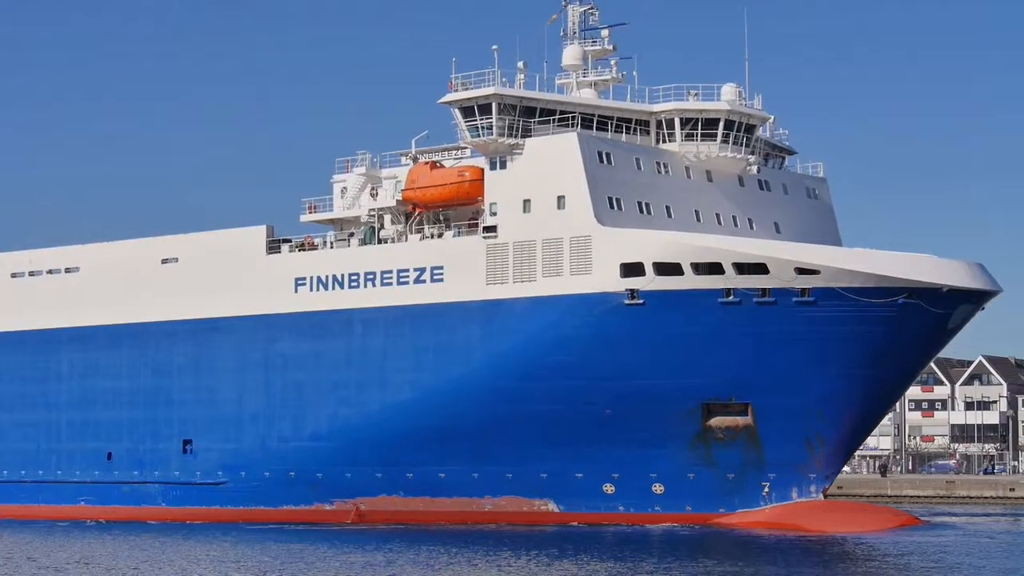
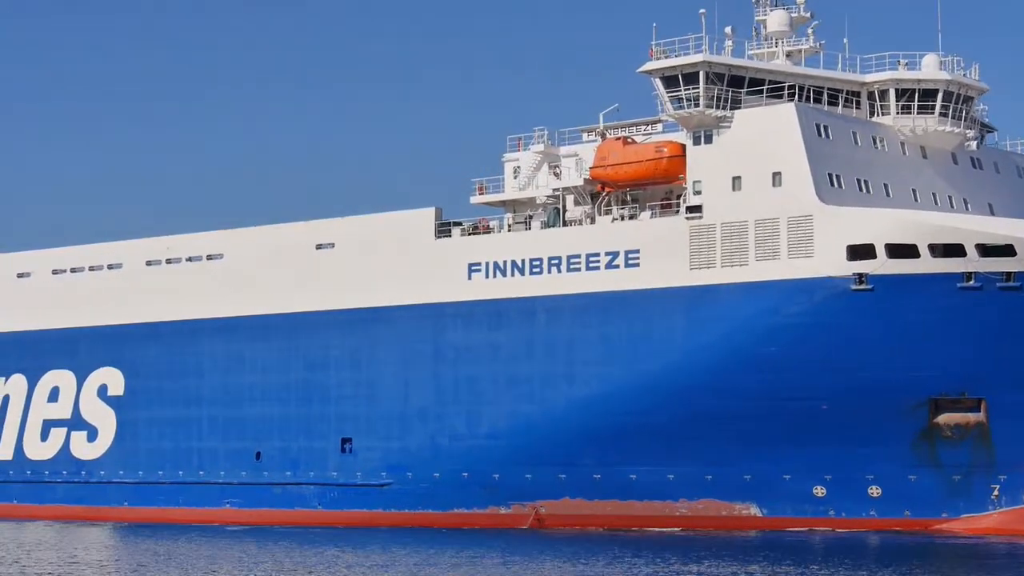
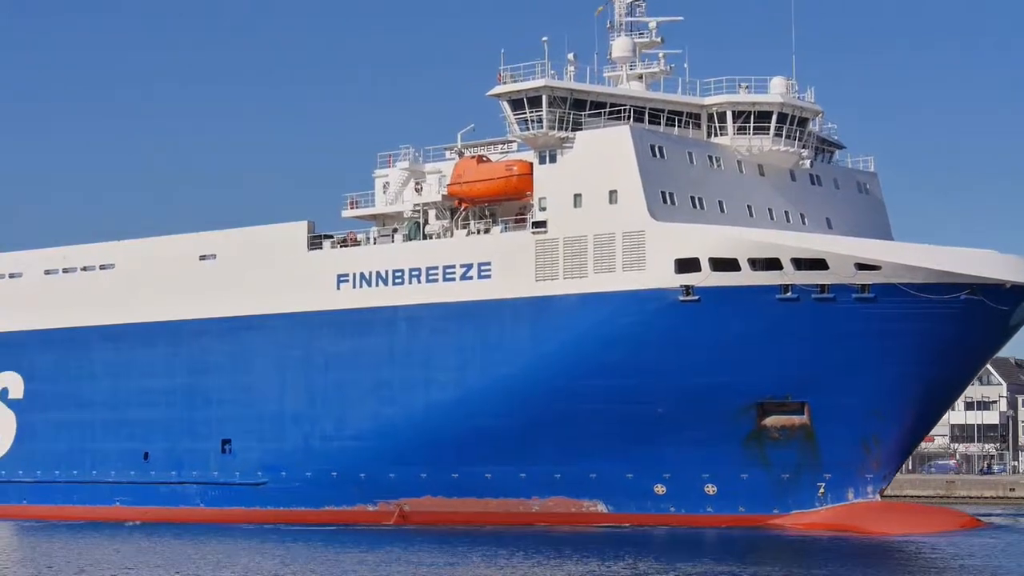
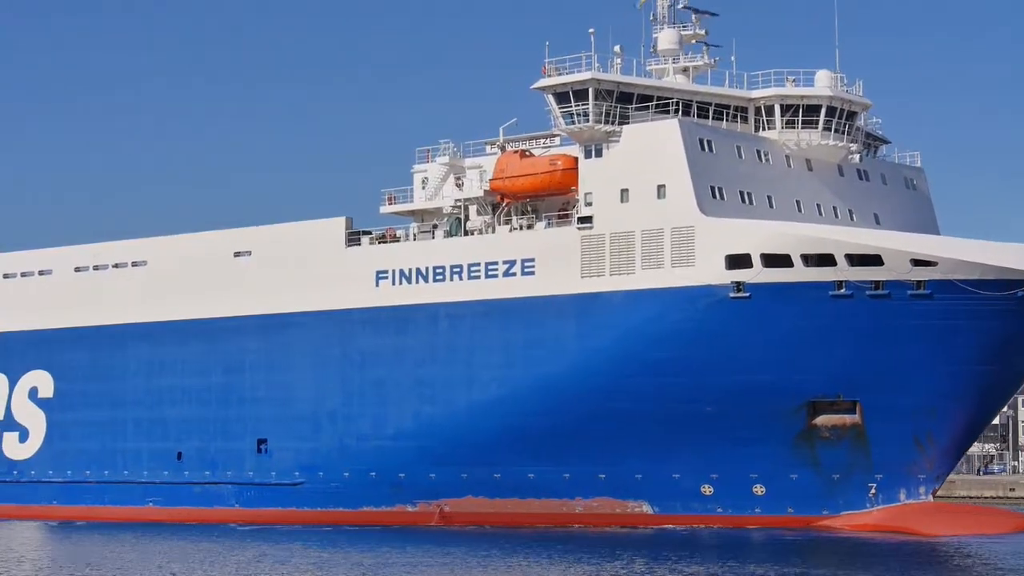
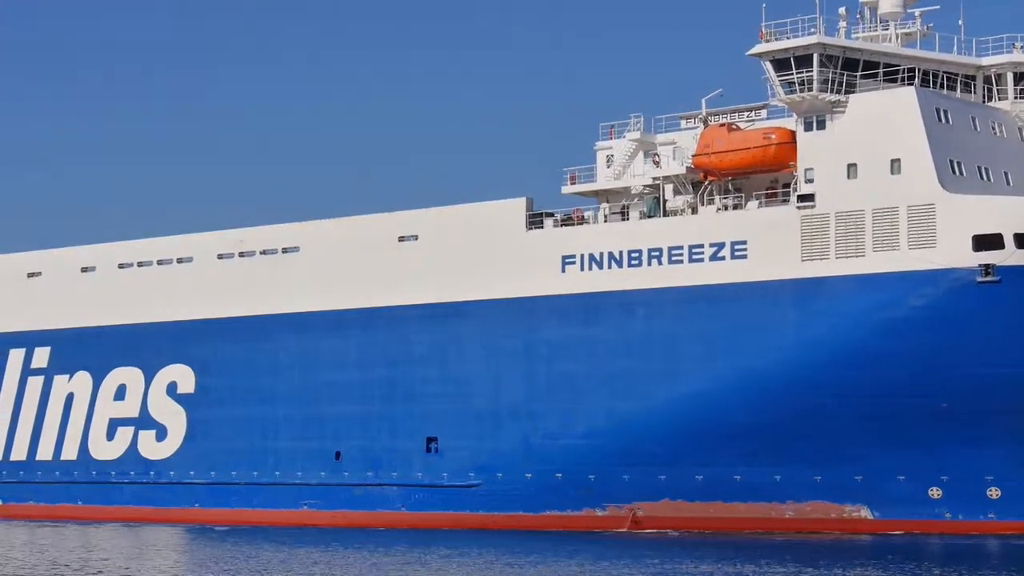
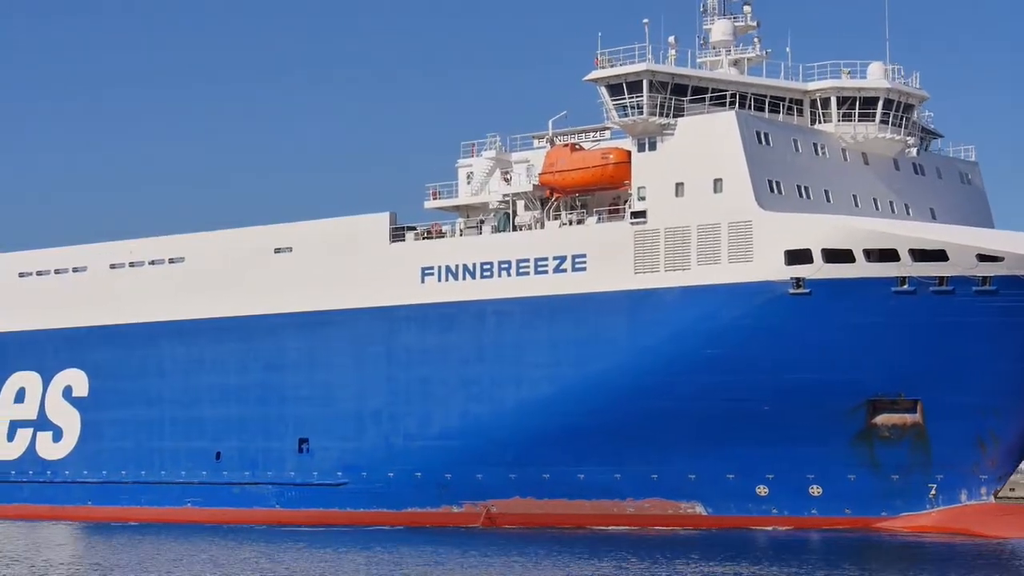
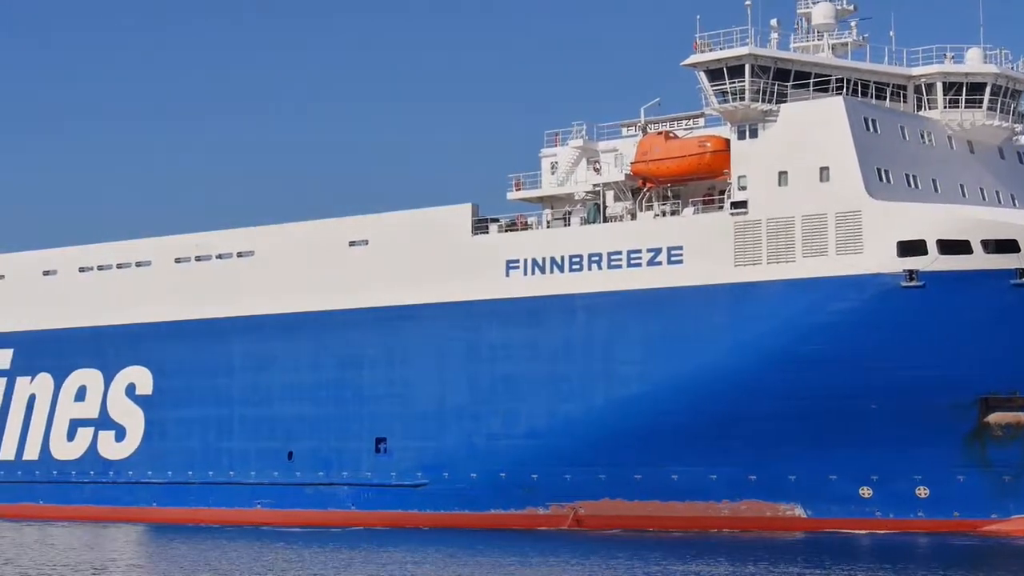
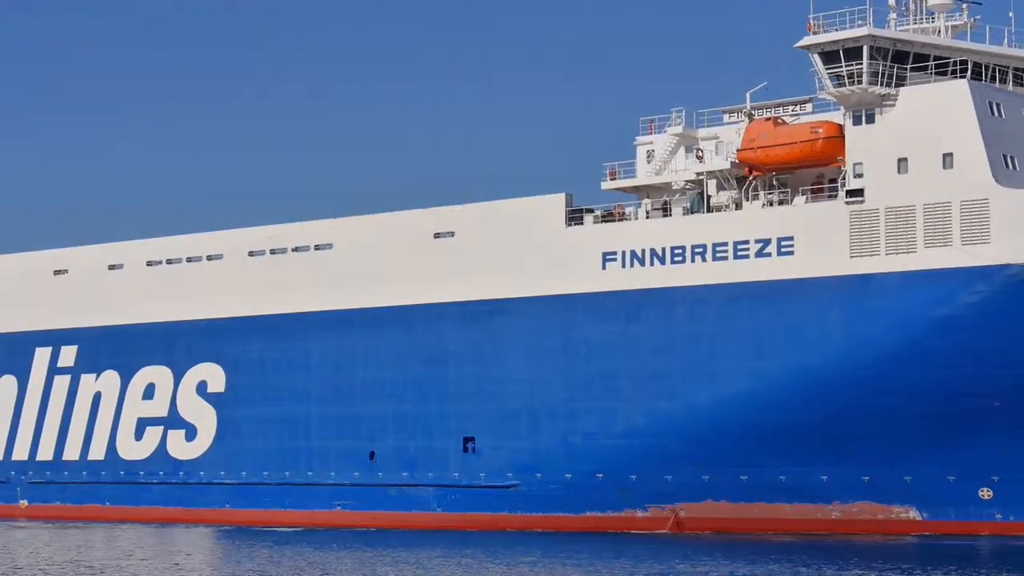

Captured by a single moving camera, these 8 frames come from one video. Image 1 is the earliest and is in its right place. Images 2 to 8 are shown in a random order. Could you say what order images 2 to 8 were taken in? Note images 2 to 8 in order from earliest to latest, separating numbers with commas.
3, 4, 6, 2, 7, 5, 8
